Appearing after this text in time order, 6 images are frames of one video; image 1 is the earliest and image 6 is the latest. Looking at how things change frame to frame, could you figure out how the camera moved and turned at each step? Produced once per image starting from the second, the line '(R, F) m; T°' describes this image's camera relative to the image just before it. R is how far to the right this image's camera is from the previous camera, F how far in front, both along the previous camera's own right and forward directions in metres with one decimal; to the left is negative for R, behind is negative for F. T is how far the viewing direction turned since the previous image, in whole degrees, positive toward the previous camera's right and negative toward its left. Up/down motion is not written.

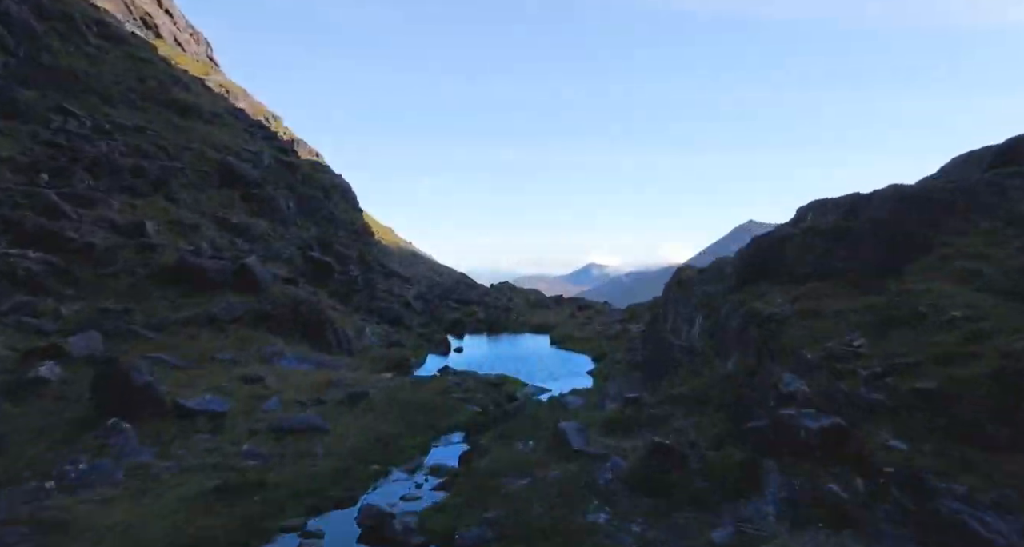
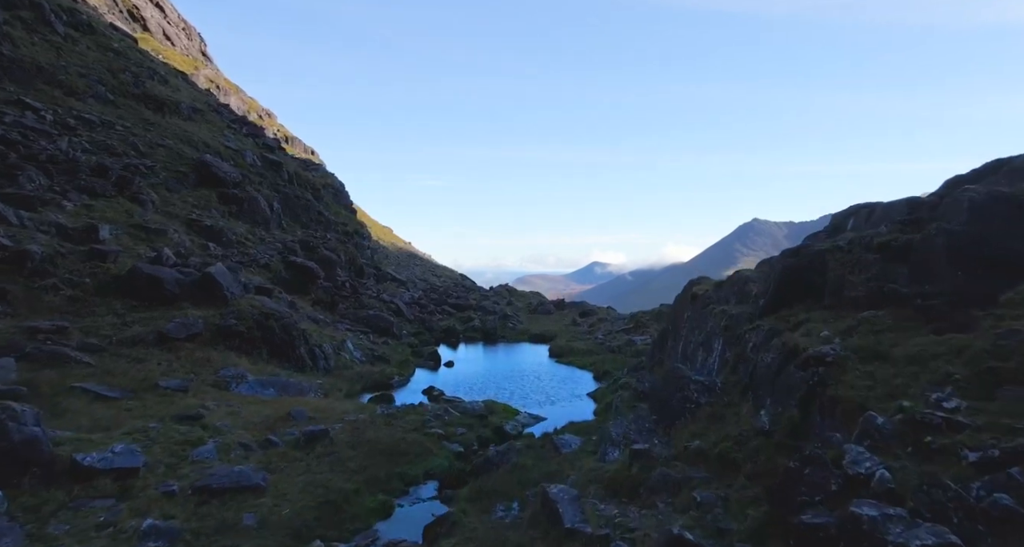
(+0.7, +4.8) m; 0°
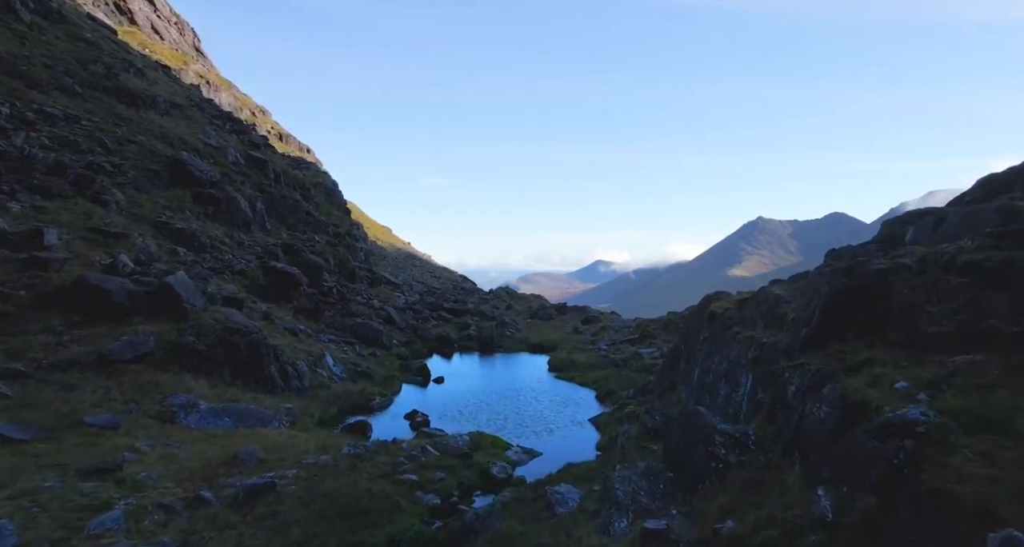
(+0.6, +4.7) m; 0°
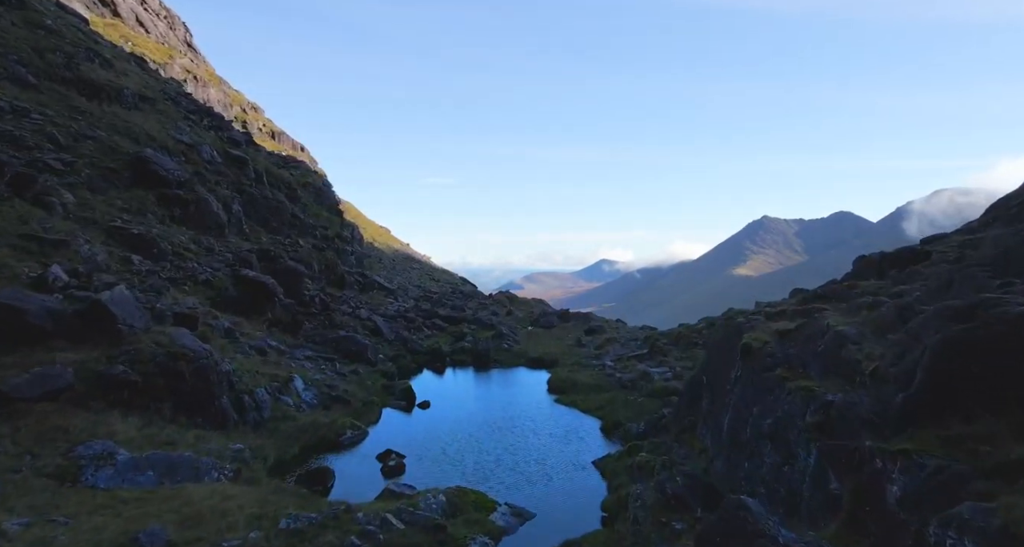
(+0.7, +5.9) m; 0°
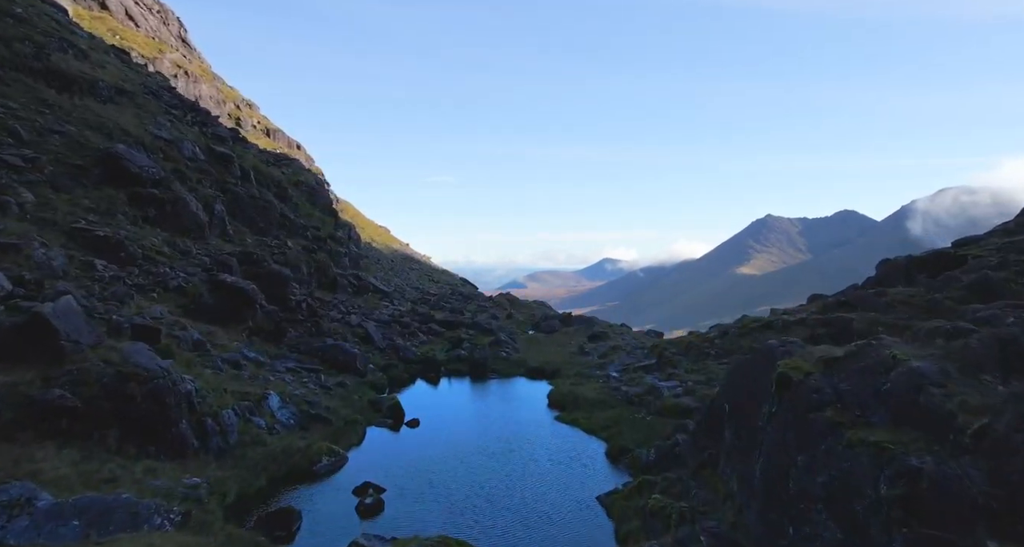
(+0.4, +4.0) m; 0°
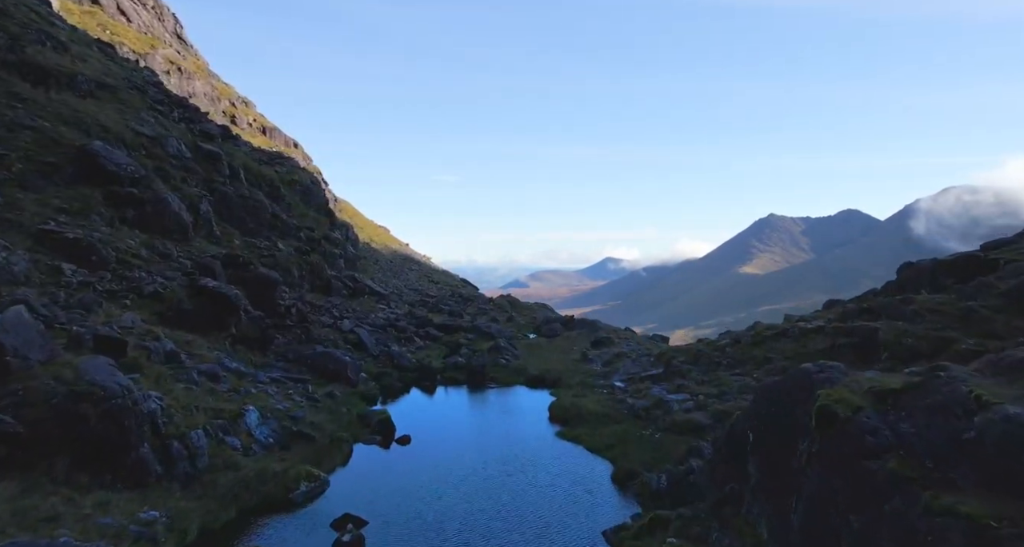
(+0.2, +3.1) m; 0°
